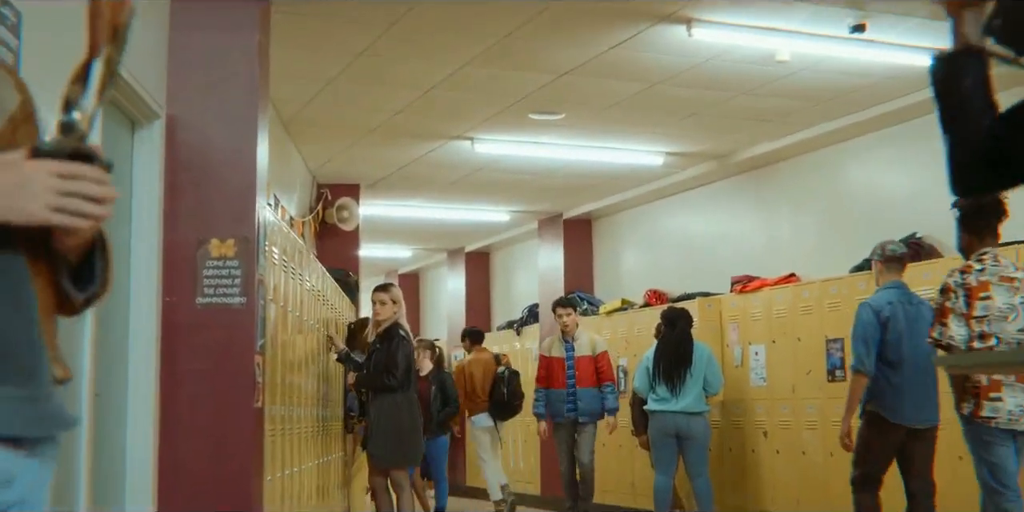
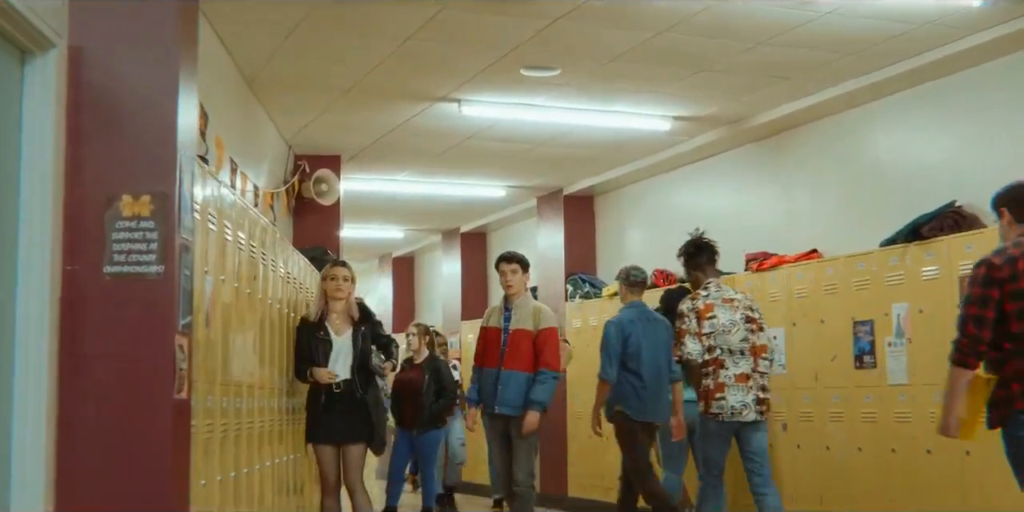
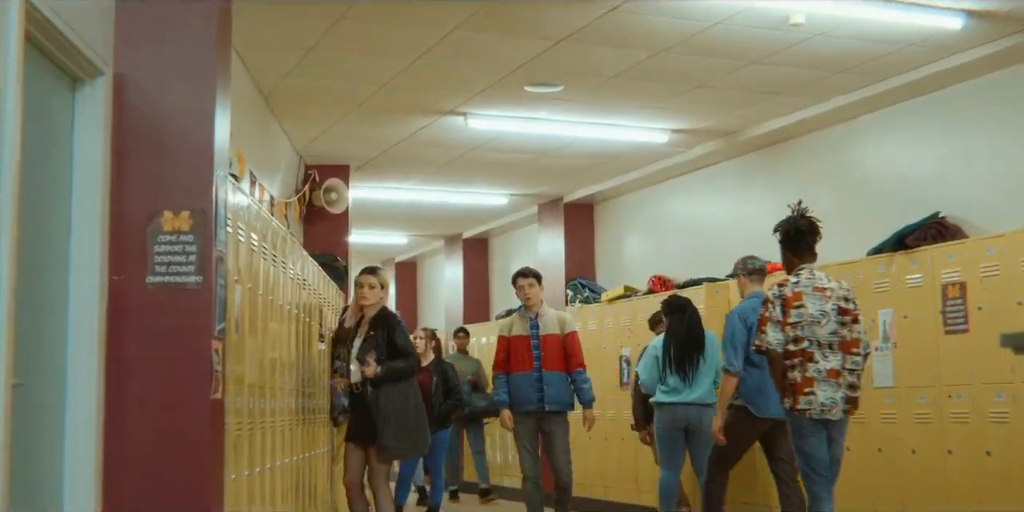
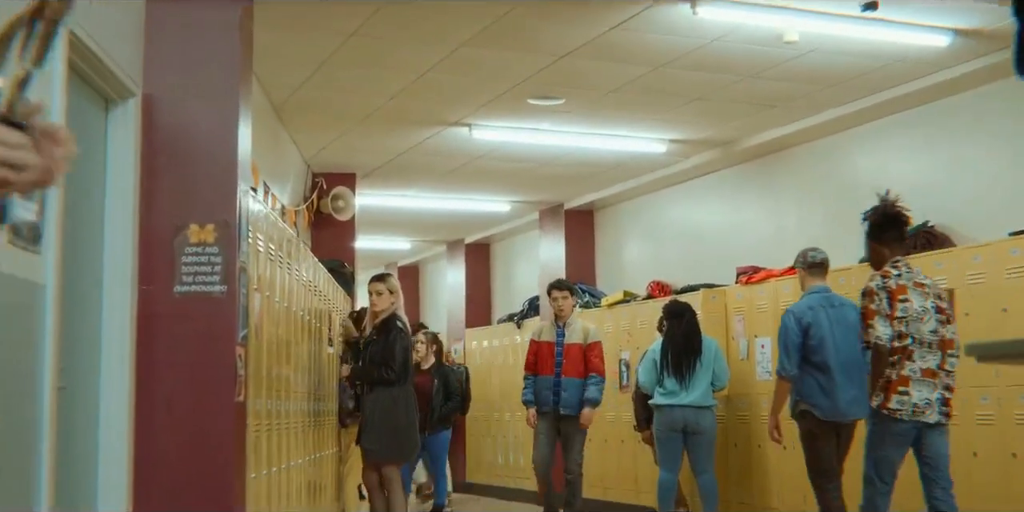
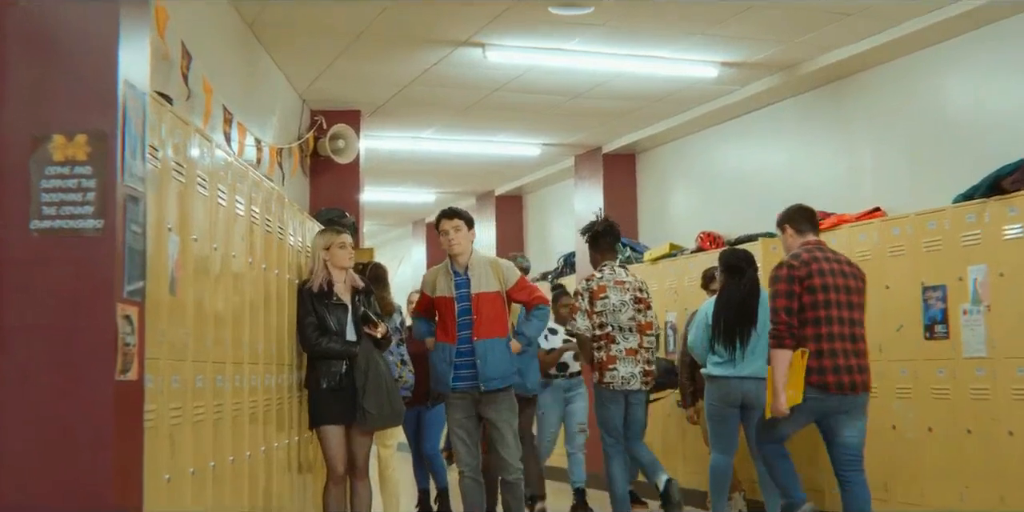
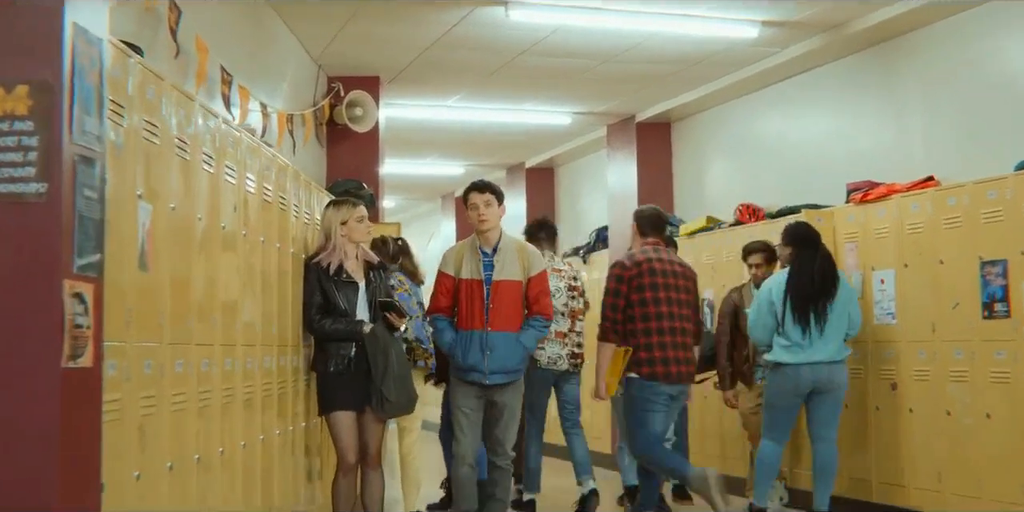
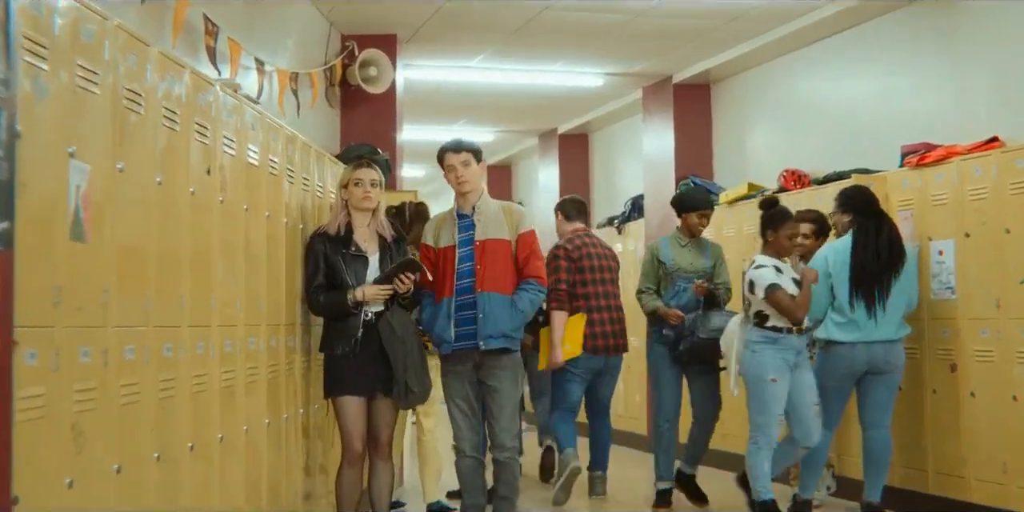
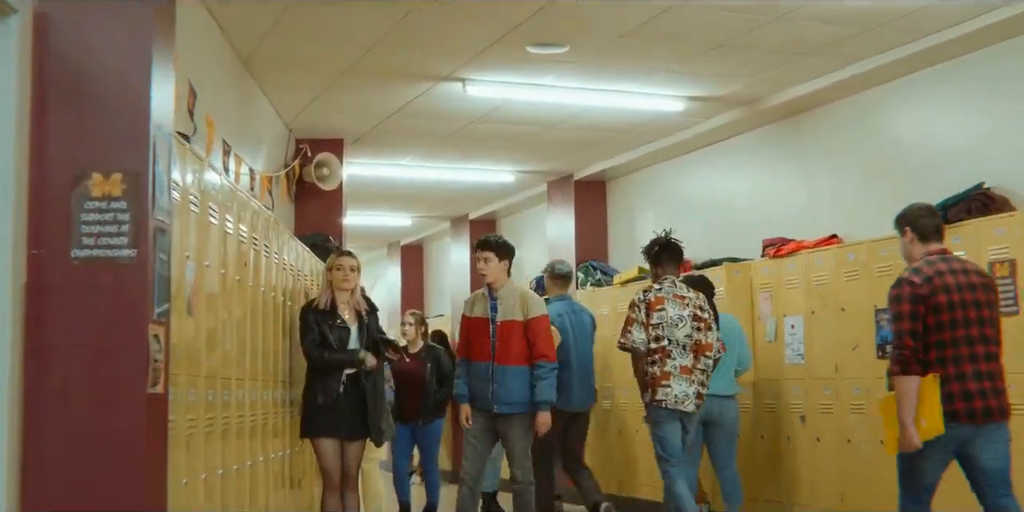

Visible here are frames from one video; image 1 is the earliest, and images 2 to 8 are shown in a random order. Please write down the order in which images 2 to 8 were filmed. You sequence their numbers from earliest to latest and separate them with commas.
4, 3, 2, 8, 5, 6, 7
